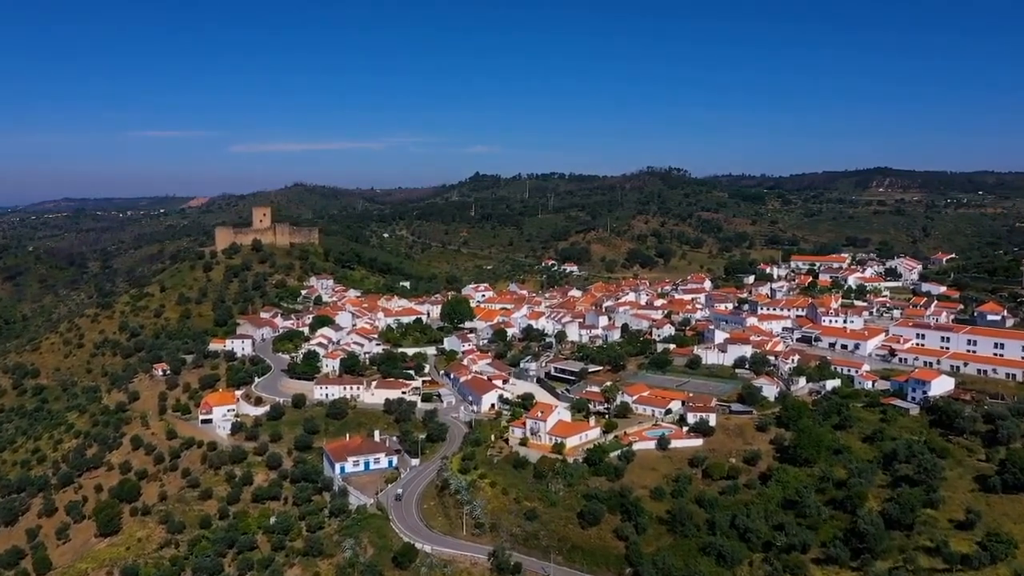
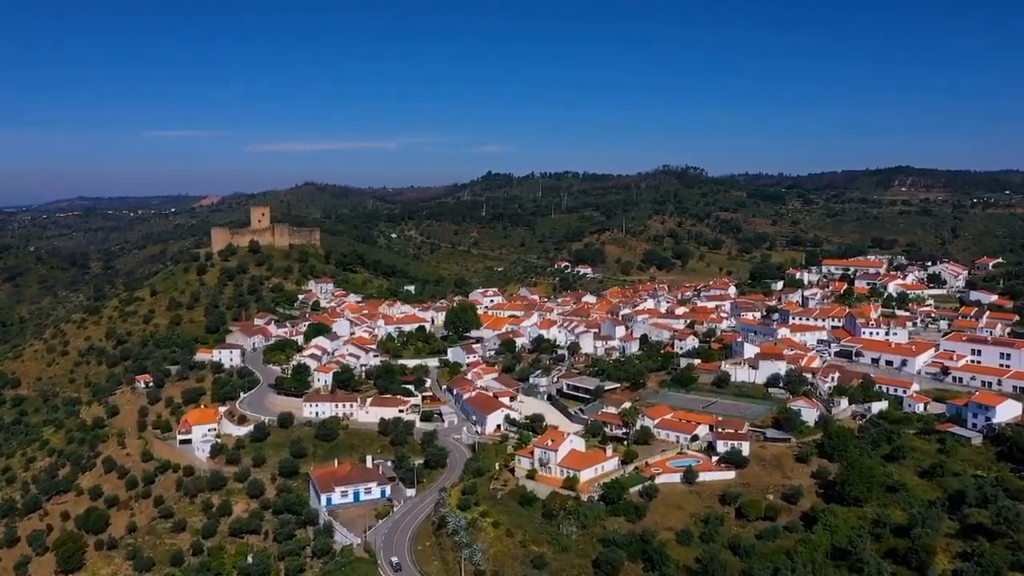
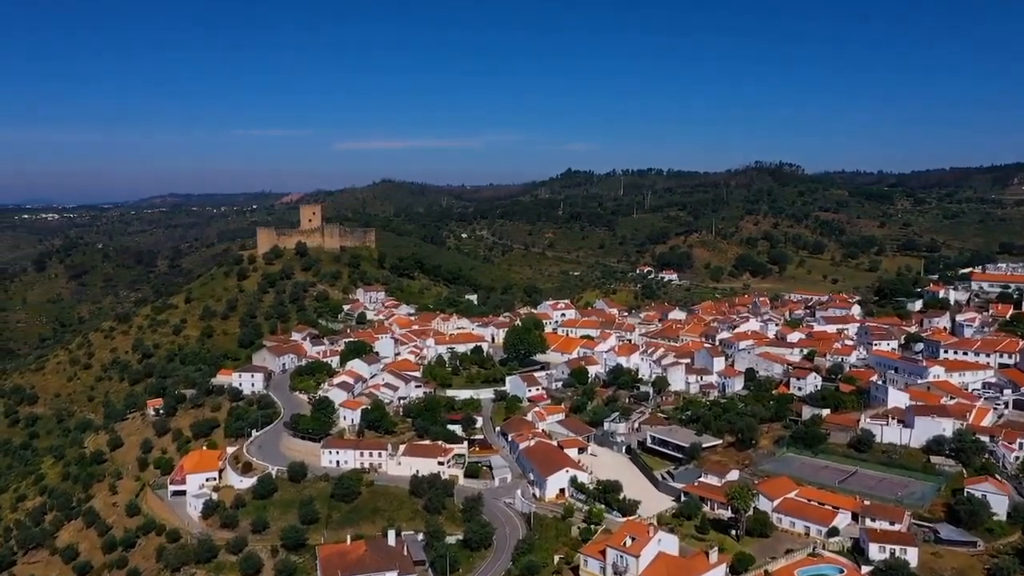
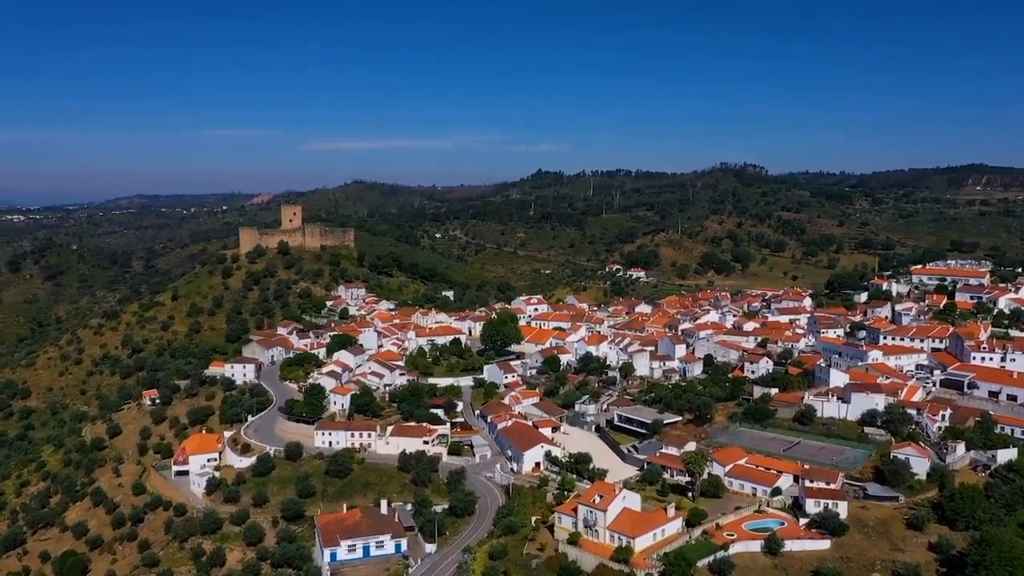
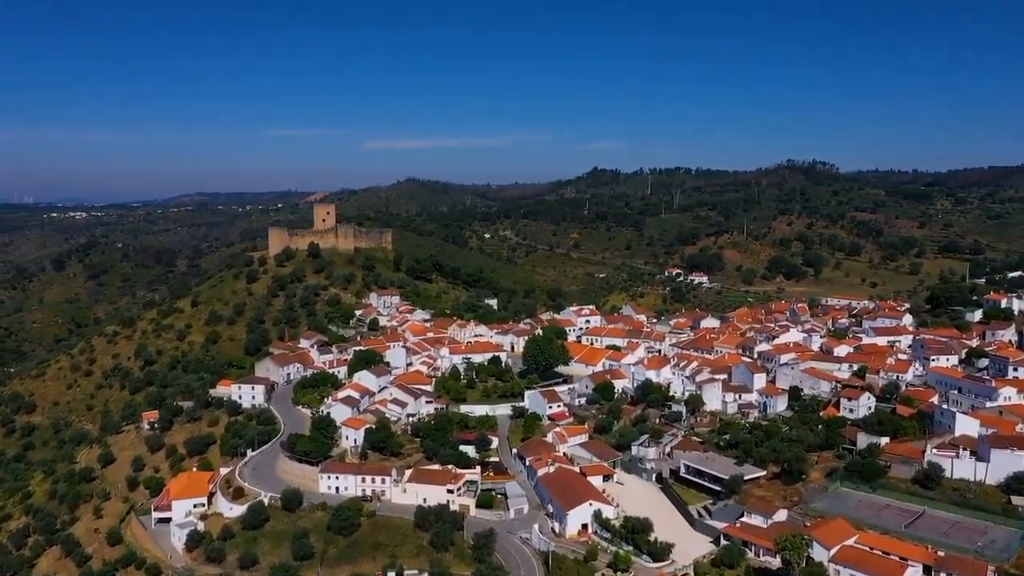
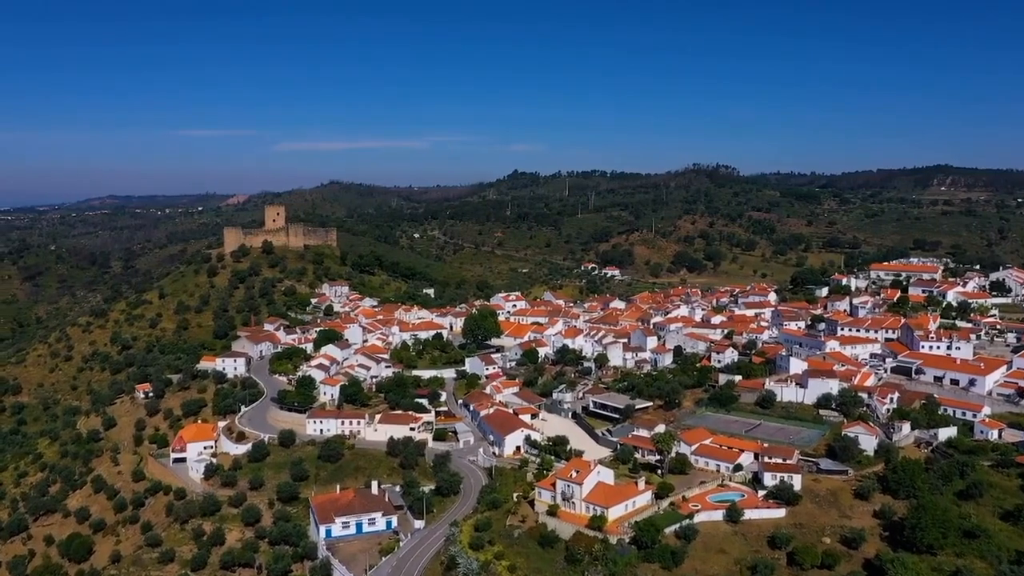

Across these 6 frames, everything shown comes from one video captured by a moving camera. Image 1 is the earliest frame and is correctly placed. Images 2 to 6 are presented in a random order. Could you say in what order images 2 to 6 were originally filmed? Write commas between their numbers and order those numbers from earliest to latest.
2, 6, 4, 3, 5
